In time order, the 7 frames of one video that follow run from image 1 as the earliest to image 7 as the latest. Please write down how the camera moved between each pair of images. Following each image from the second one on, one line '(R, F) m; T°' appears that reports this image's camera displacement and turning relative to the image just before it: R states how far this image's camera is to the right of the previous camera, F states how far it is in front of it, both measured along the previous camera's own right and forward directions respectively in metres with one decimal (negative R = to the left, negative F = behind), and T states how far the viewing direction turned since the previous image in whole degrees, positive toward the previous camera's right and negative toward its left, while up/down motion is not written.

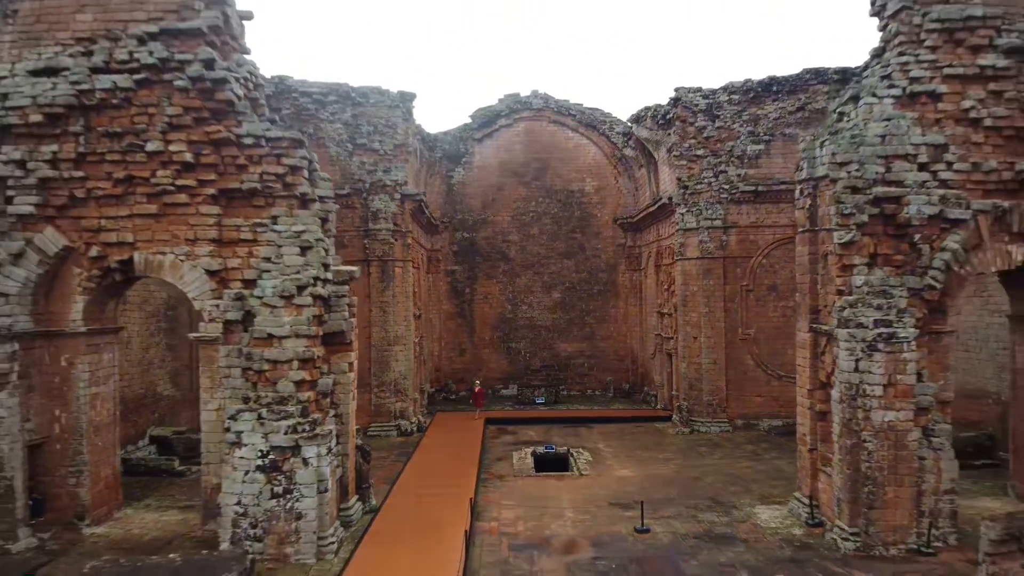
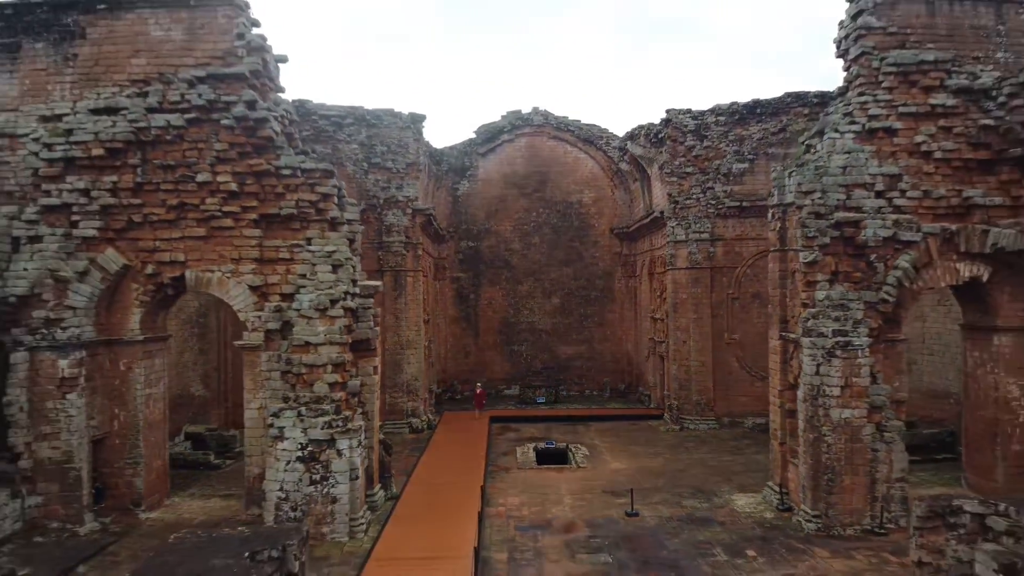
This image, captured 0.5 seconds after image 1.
(-0.1, -0.8) m; 0°
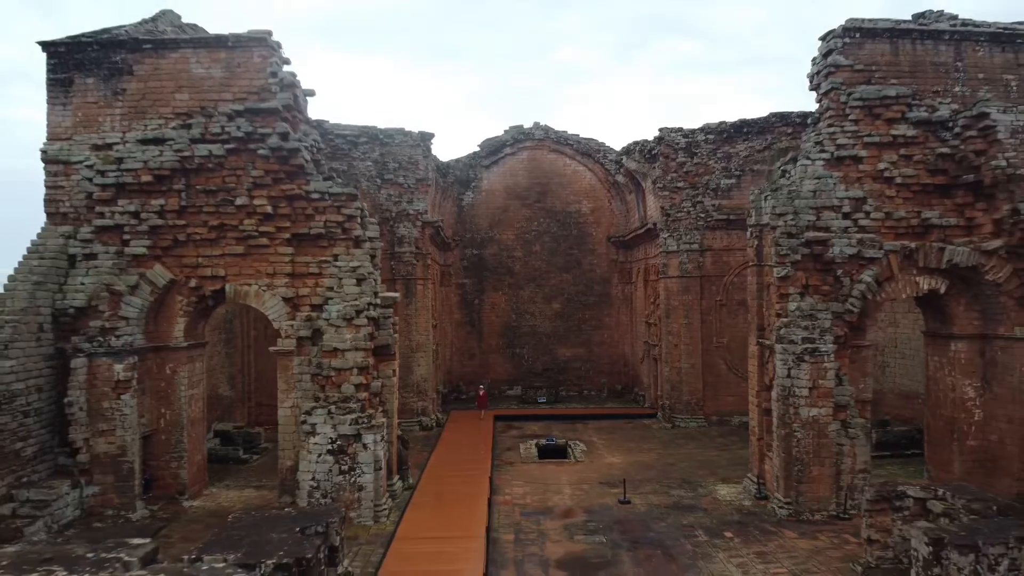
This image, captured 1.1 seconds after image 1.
(-0.1, -0.8) m; 0°
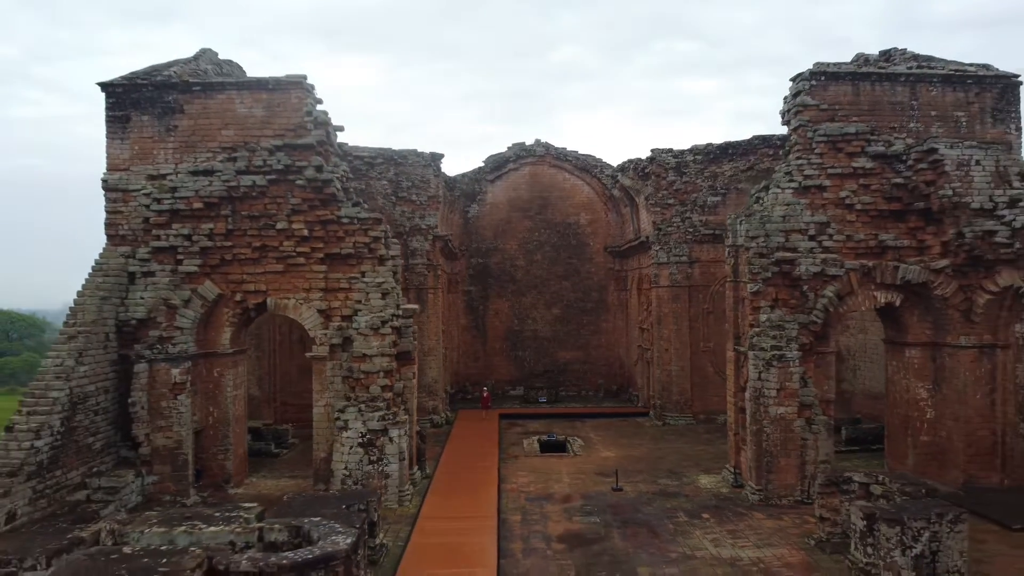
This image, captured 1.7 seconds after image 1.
(-0.1, -1.1) m; 0°
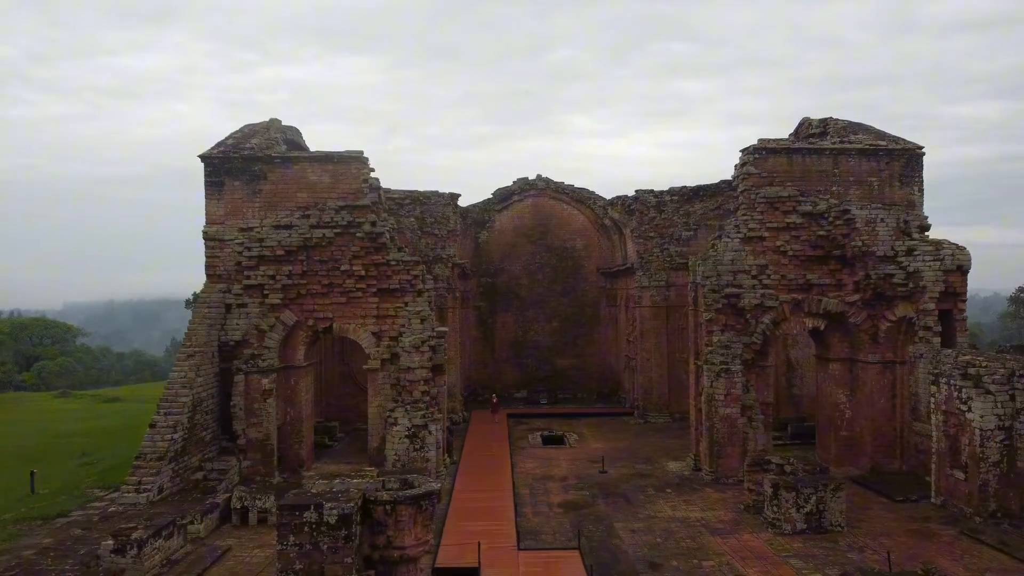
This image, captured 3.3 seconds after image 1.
(-0.2, -2.6) m; 0°
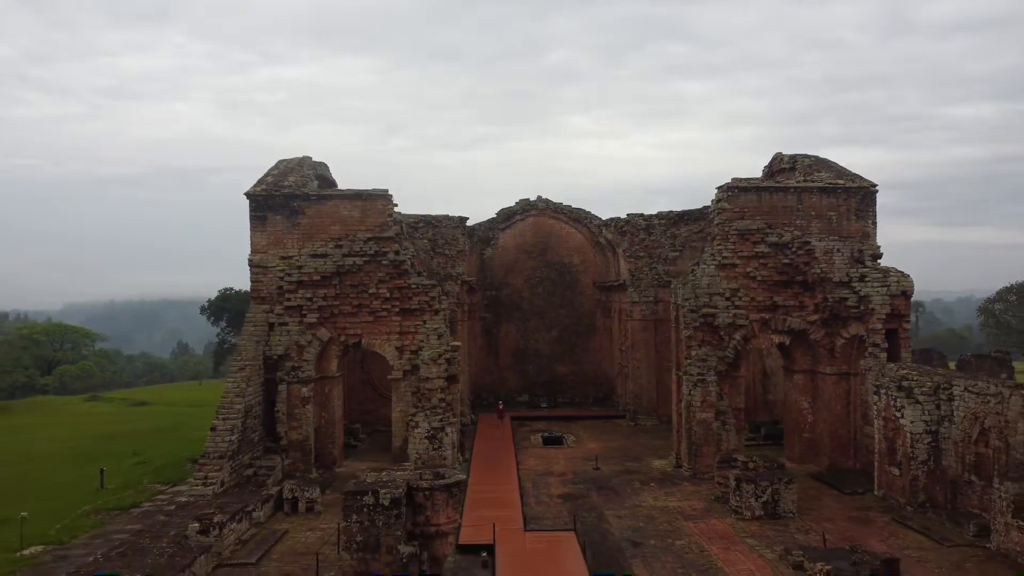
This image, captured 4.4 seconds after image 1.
(-0.1, -1.7) m; 0°
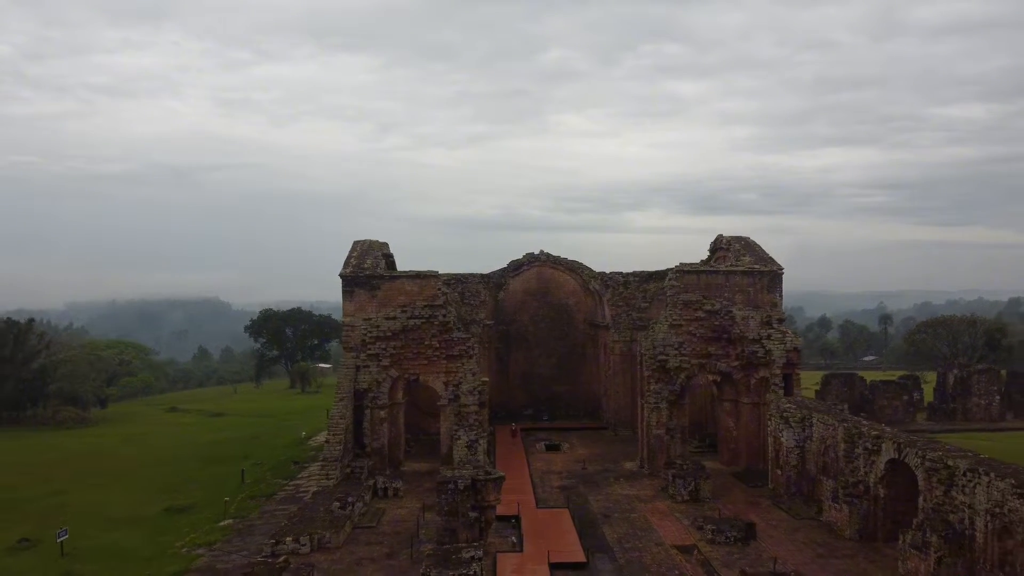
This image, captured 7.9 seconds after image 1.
(-0.5, -5.7) m; 0°
